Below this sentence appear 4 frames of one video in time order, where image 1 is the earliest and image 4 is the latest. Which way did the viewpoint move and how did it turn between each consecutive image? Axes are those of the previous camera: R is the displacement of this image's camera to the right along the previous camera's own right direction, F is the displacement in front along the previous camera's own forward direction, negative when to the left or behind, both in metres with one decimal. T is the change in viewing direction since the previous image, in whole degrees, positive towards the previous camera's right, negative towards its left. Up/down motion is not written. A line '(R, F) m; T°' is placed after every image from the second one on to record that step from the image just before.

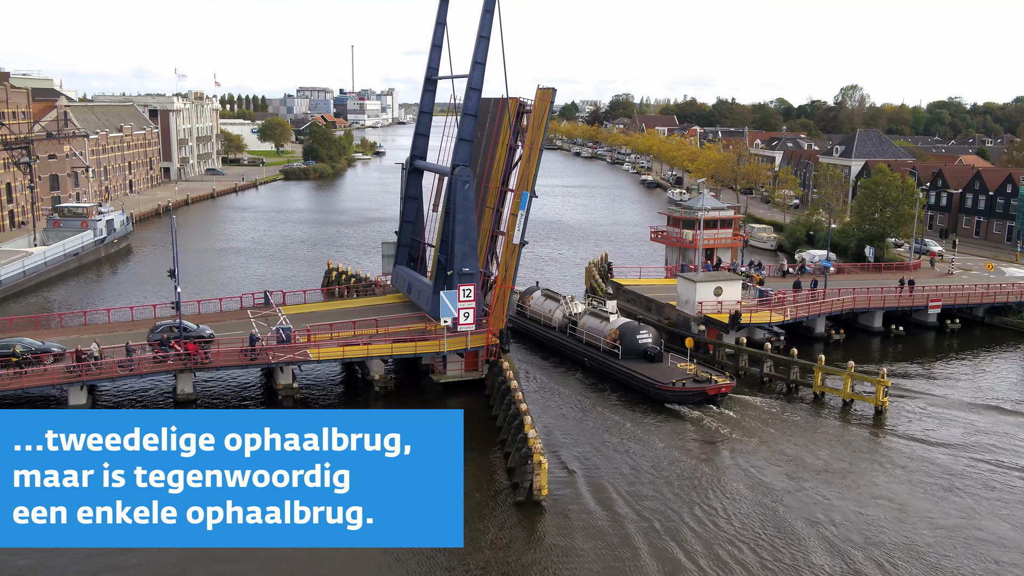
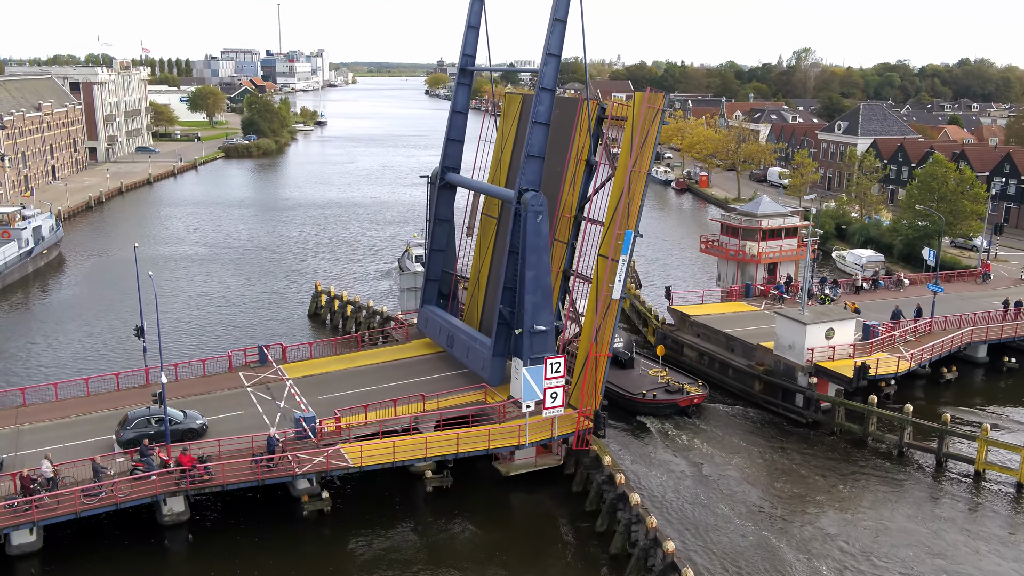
(-4.5, +8.2) m; +4°
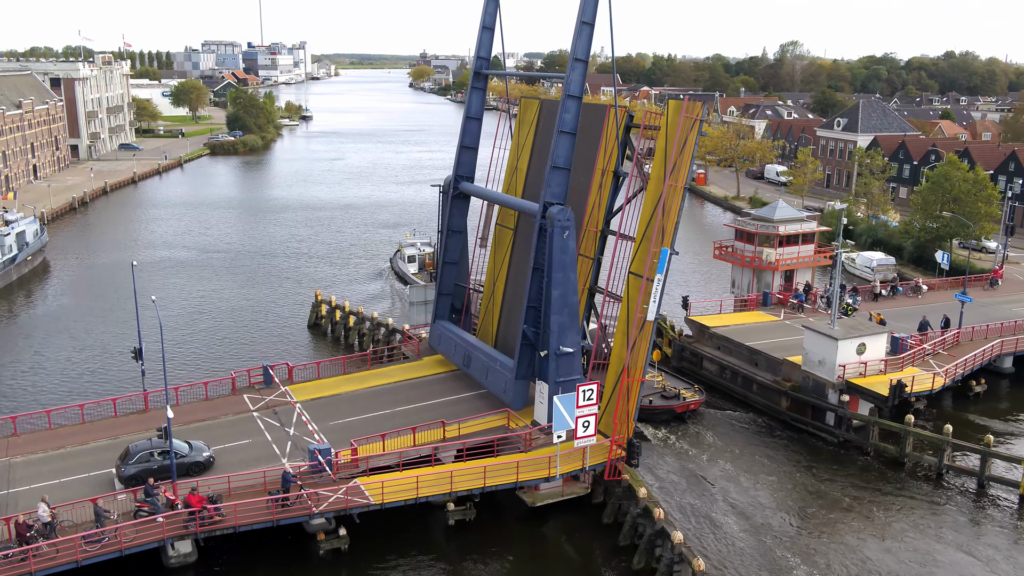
(-1.1, +1.5) m; +1°
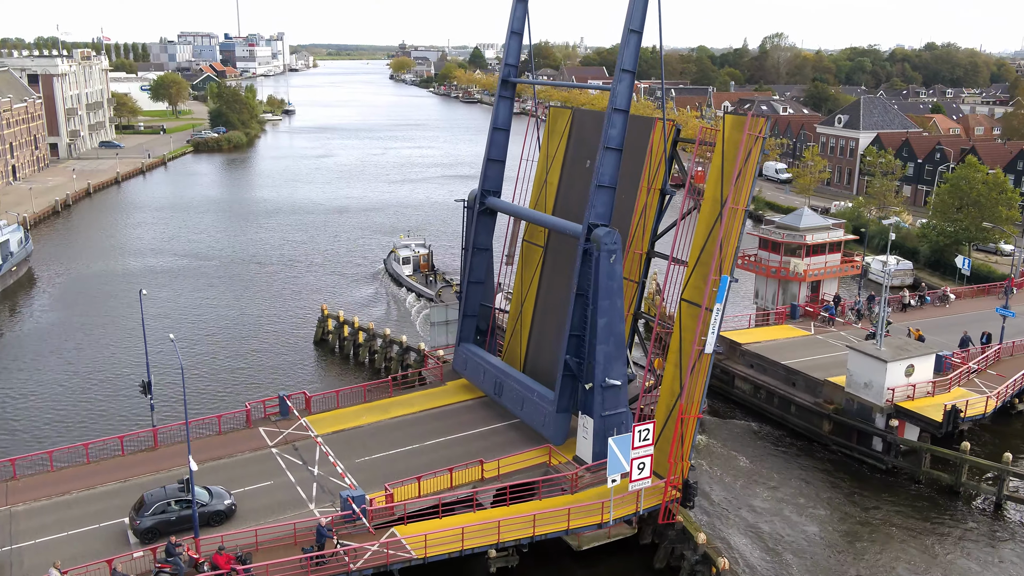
(-1.6, +1.8) m; +1°
